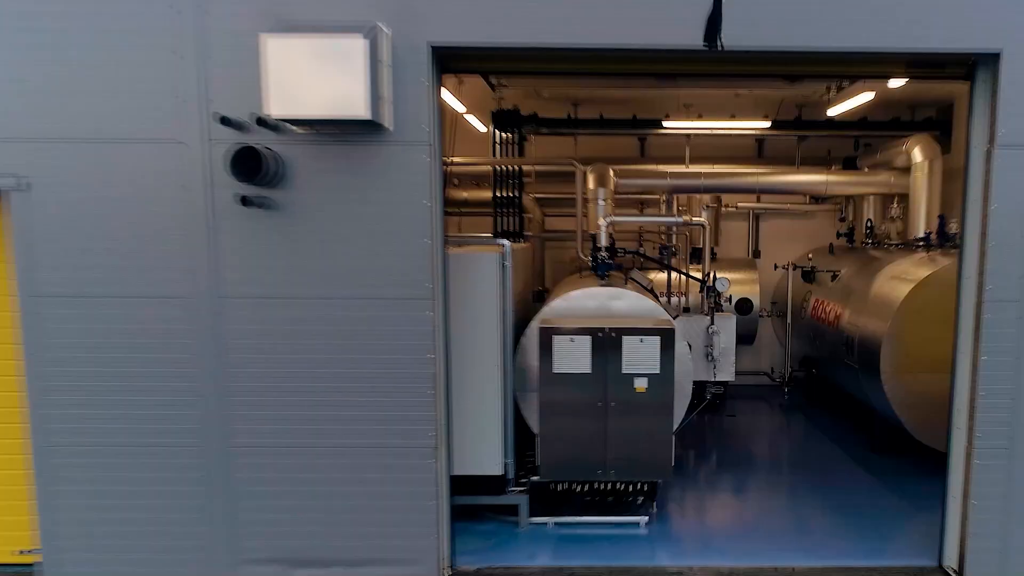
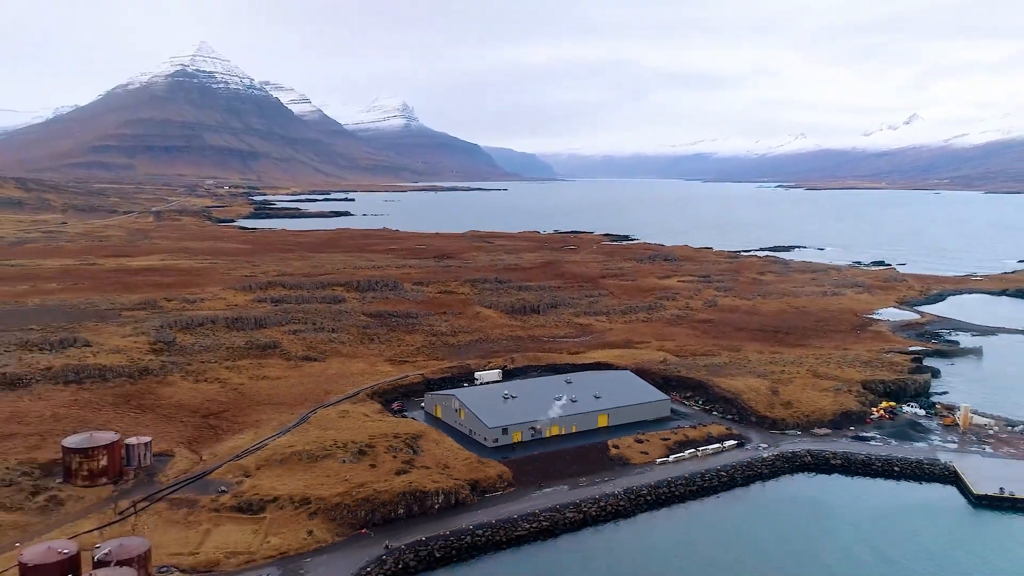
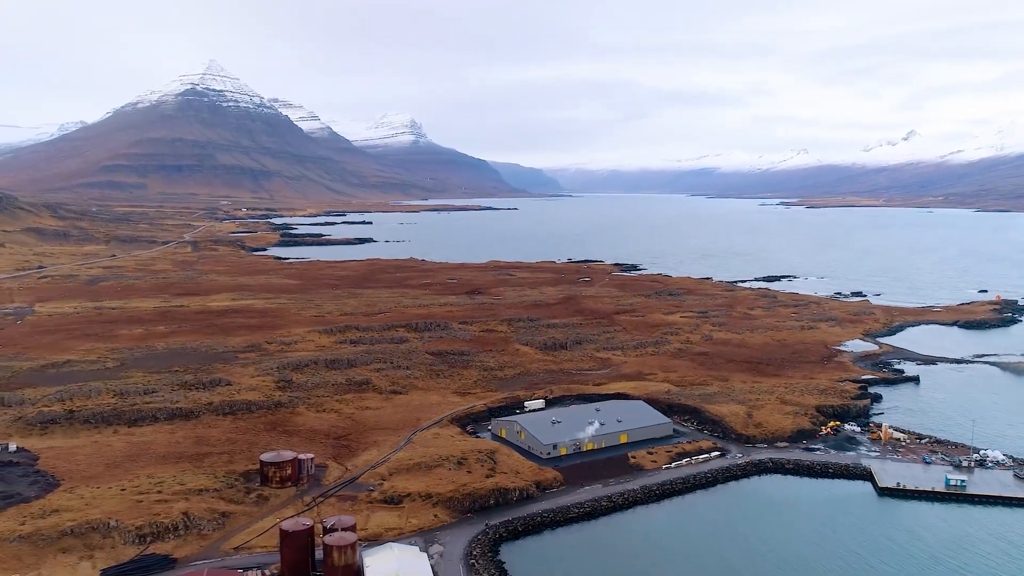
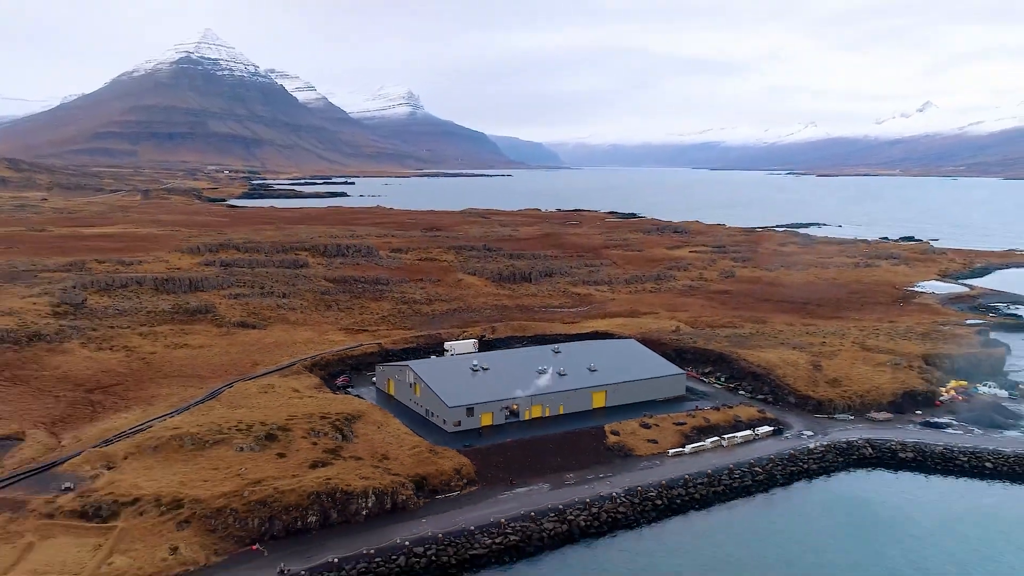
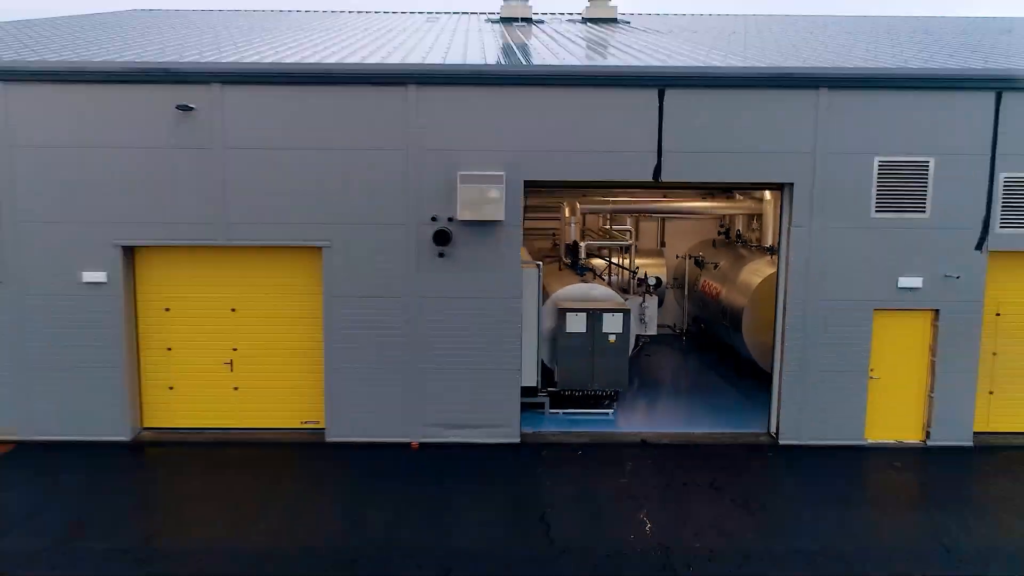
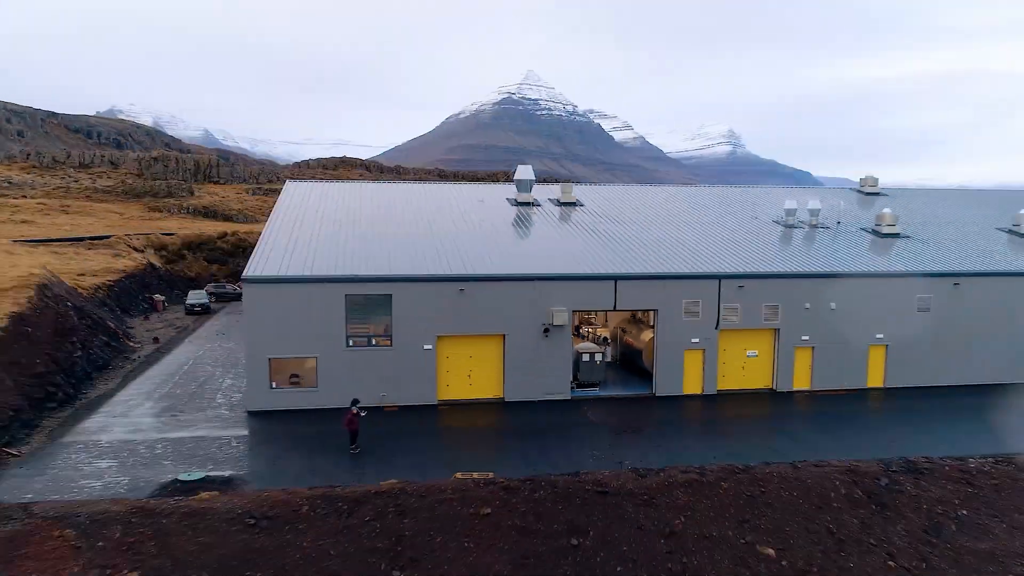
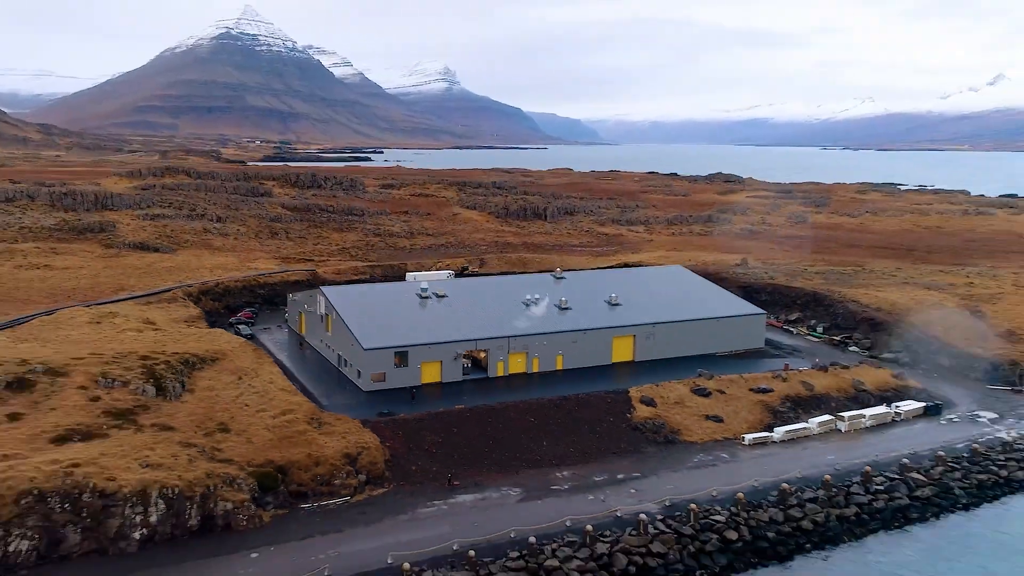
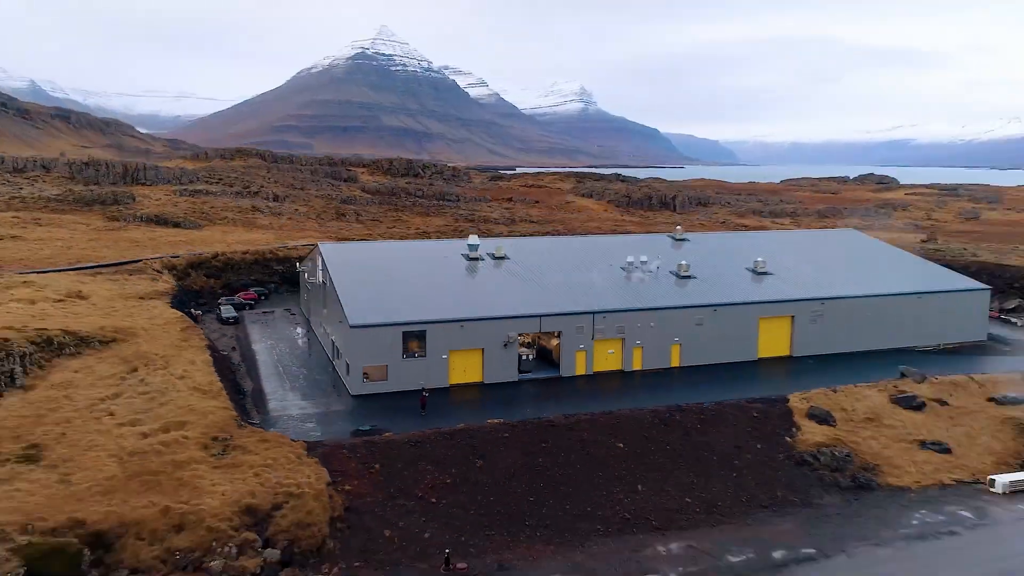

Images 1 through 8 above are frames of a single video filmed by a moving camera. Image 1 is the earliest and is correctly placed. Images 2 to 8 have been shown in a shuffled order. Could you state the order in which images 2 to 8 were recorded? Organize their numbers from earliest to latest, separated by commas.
5, 6, 8, 7, 4, 2, 3
